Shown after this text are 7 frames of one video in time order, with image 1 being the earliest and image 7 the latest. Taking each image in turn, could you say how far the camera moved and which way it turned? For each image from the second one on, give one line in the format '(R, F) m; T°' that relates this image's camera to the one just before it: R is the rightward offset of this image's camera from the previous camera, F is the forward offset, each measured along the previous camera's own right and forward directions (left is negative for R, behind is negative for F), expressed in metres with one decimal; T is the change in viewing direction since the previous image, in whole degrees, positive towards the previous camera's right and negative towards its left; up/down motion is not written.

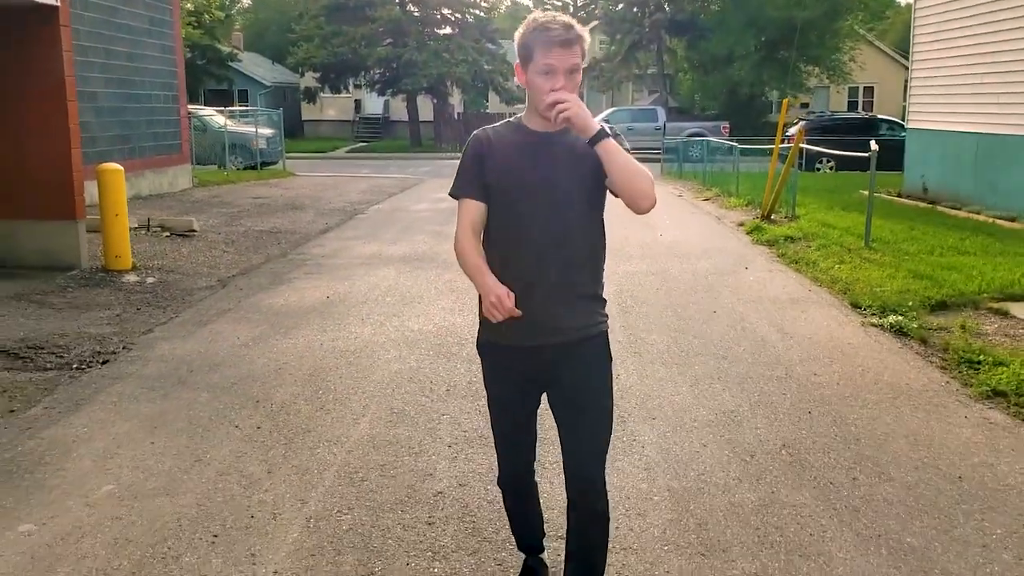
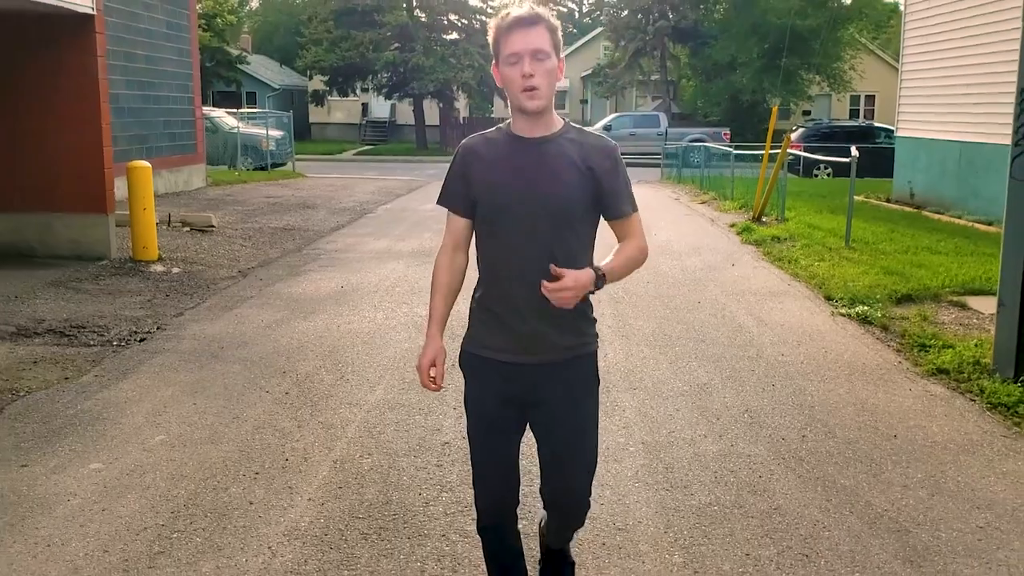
(0.0, -0.7) m; 0°
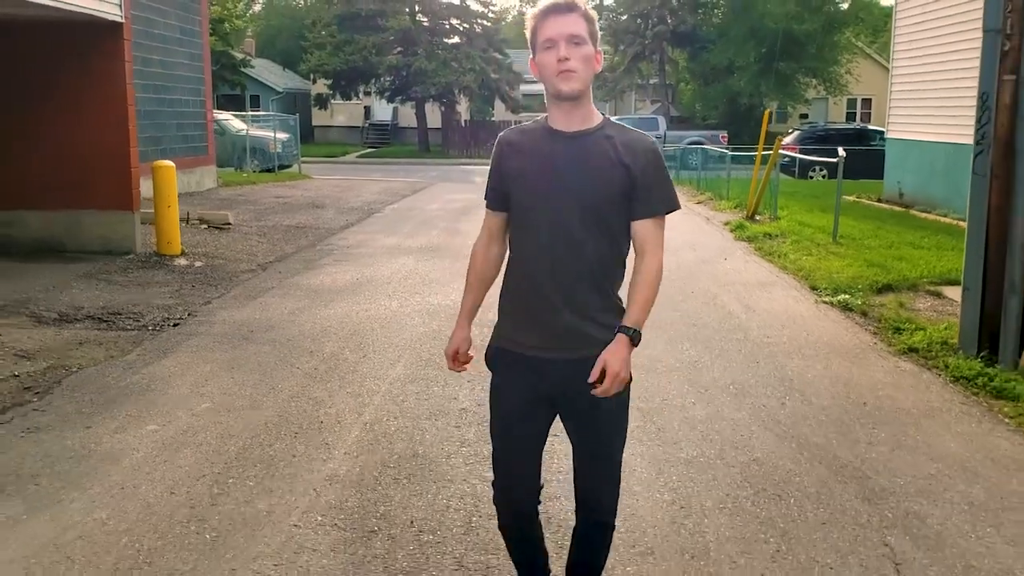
(0.0, -0.6) m; 0°
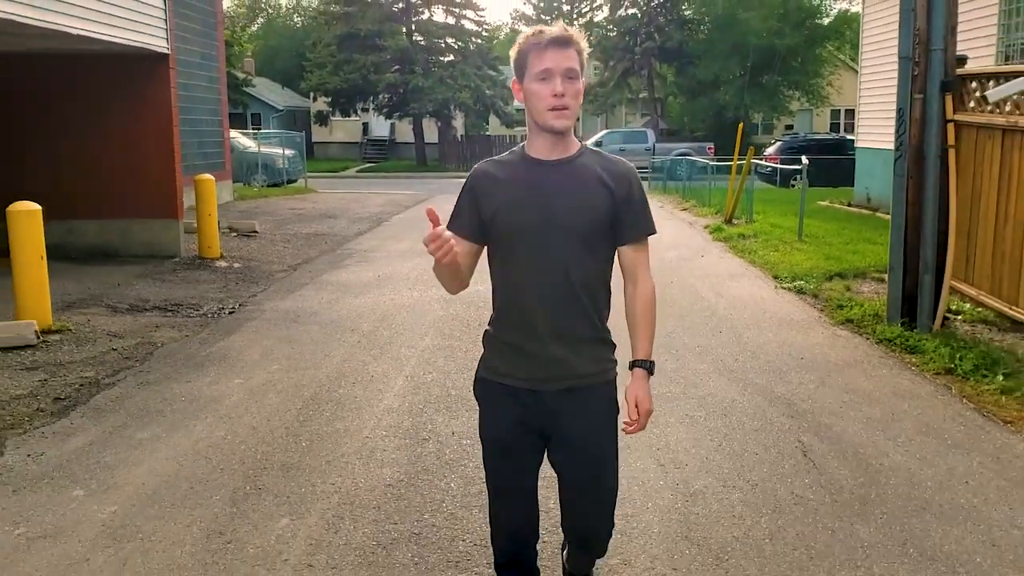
(-0.1, -1.5) m; 0°
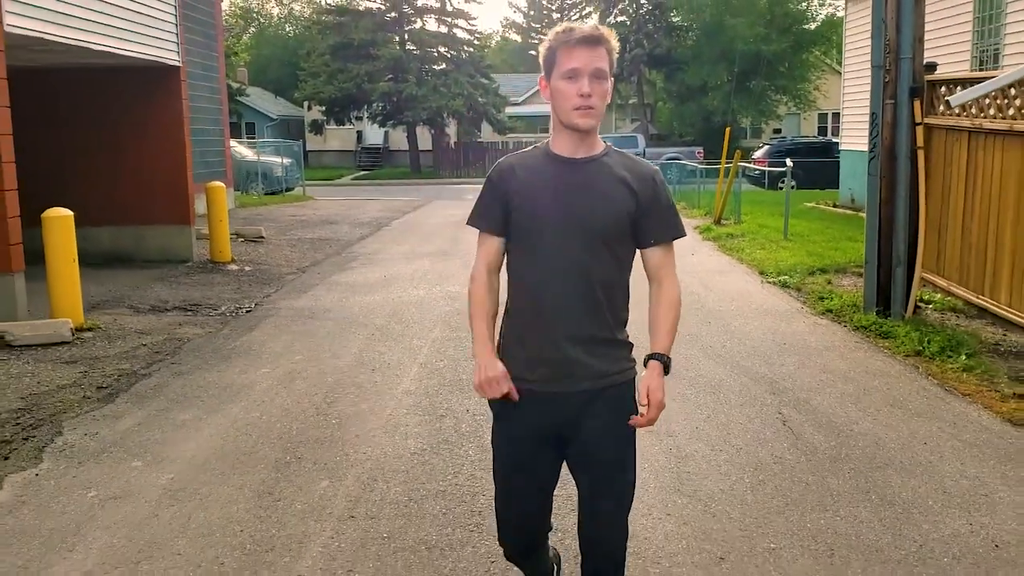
(-0.1, -0.6) m; 0°
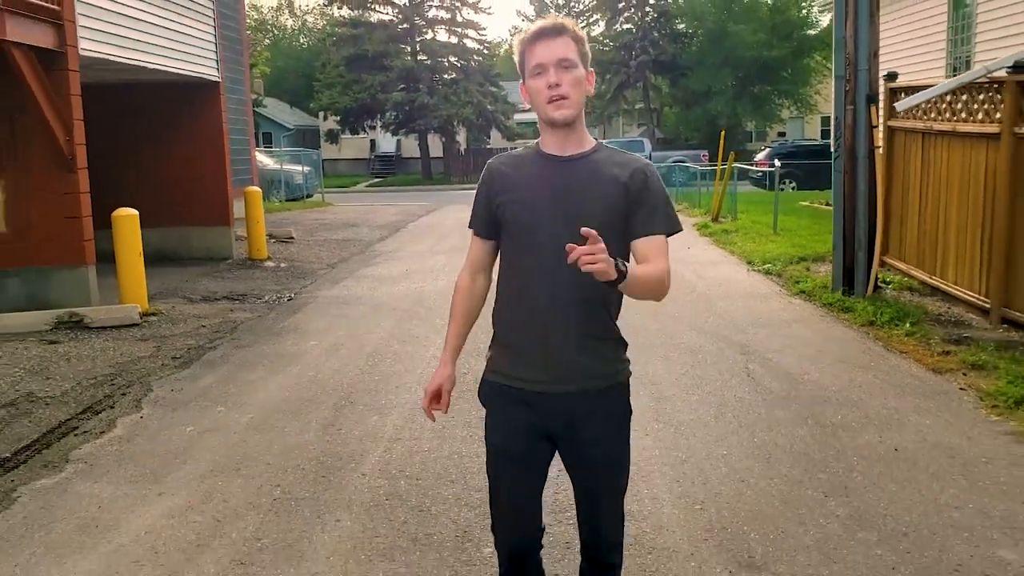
(0.0, -1.2) m; -1°
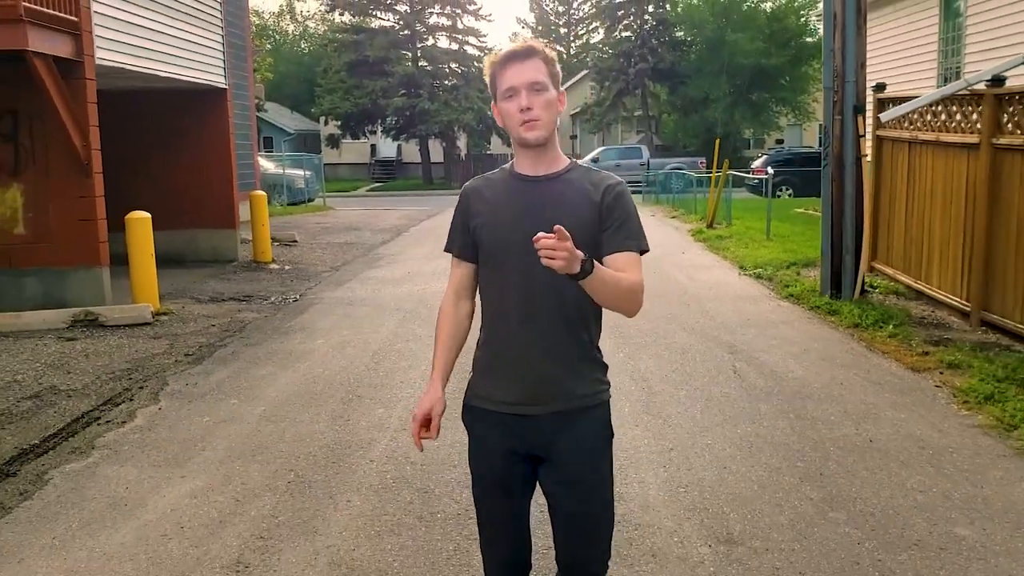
(0.0, -0.4) m; 0°
